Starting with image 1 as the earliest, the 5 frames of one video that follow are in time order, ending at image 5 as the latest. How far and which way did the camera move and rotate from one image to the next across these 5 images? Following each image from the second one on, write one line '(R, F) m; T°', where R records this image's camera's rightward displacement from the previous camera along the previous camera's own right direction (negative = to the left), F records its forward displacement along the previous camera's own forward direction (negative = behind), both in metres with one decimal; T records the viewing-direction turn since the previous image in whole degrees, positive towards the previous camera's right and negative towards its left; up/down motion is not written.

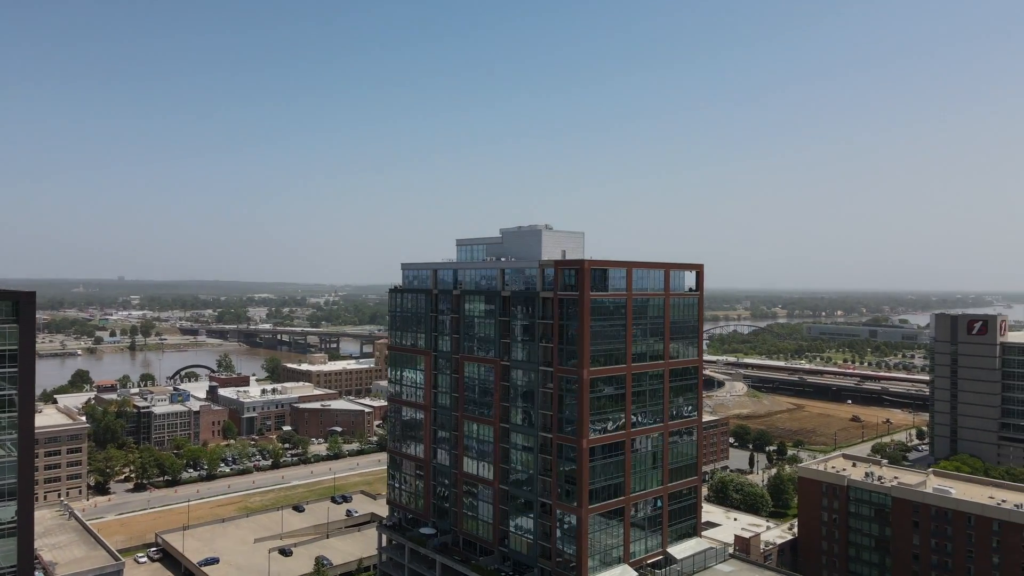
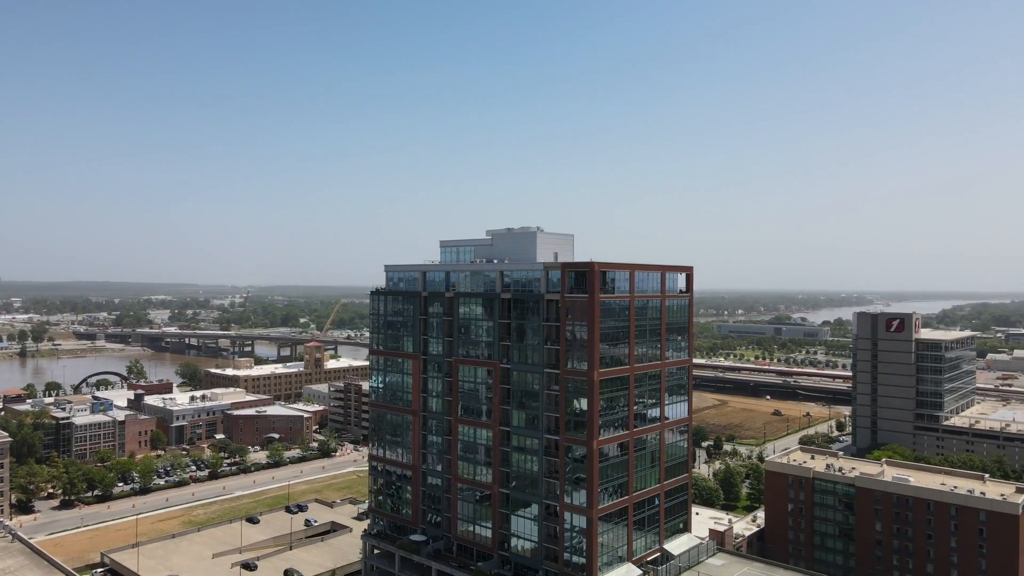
(-2.9, +0.5) m; +6°
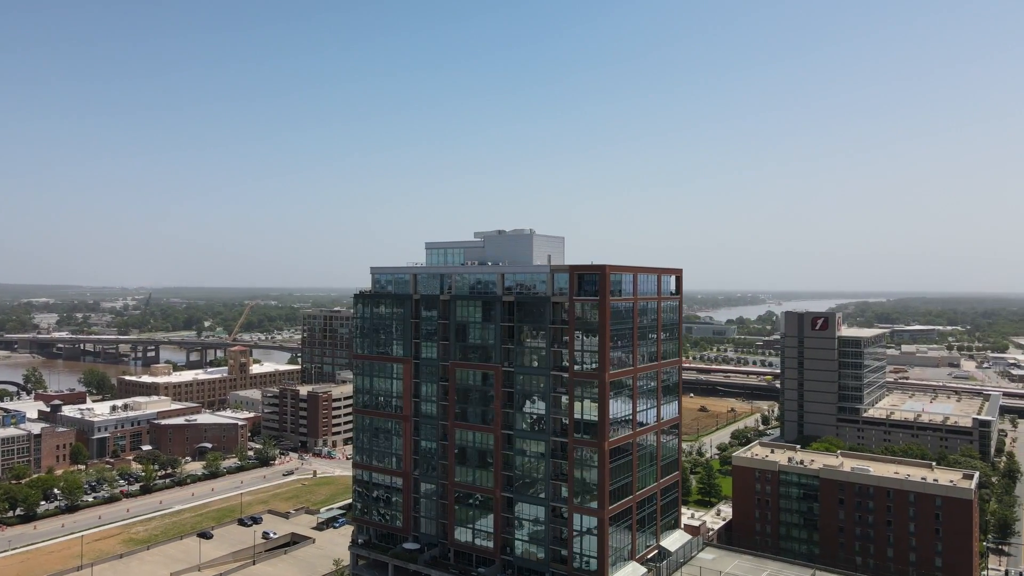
(-3.0, +0.4) m; +7°
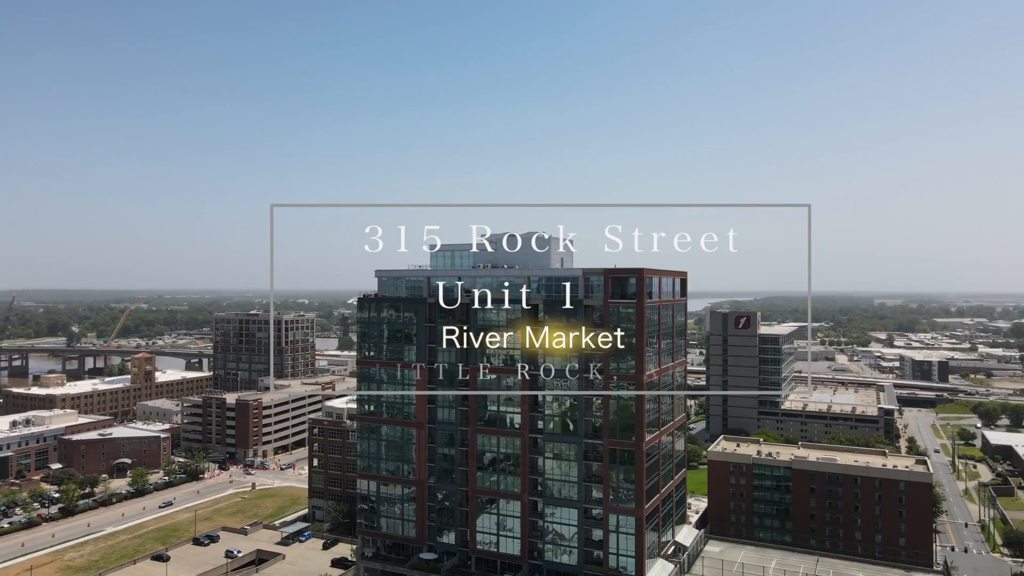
(-4.6, +0.4) m; +8°
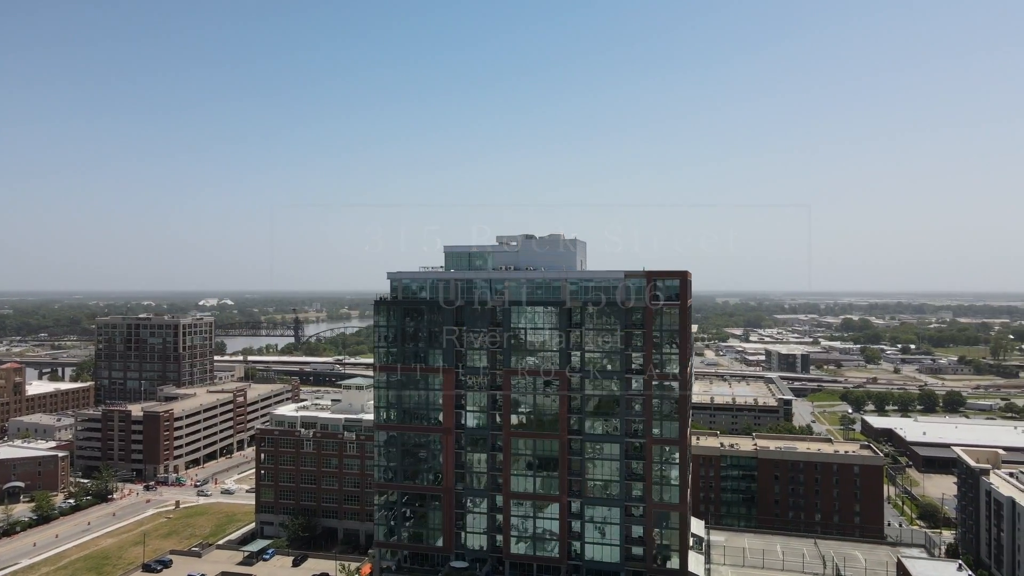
(-5.8, +0.2) m; +10°
